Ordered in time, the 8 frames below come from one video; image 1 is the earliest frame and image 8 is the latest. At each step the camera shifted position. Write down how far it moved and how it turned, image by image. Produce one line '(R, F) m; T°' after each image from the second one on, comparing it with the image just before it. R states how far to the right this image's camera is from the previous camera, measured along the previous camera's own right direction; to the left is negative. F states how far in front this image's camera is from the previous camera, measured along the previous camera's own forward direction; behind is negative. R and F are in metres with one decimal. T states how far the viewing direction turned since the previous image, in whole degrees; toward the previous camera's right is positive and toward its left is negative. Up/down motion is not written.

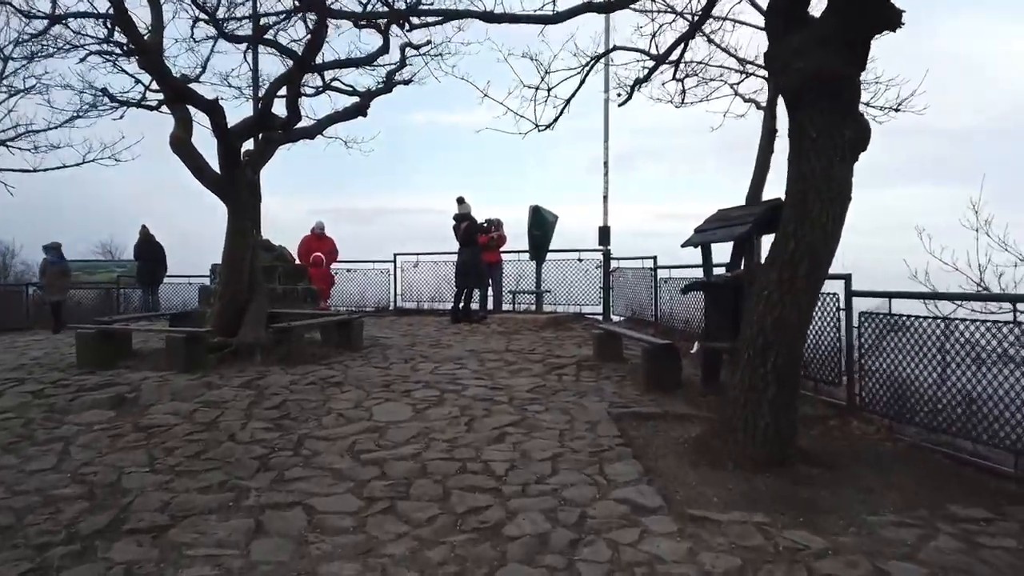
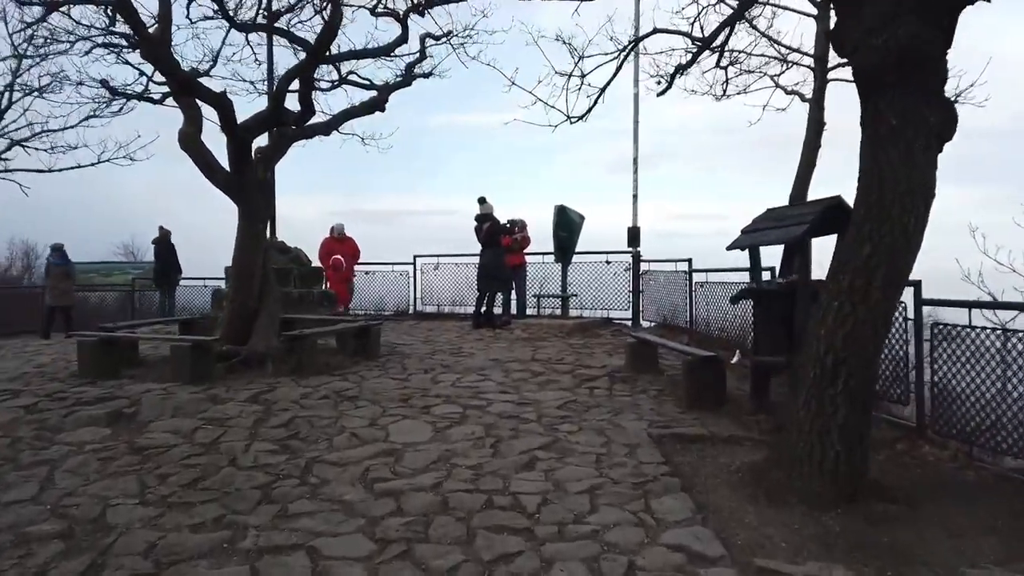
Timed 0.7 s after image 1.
(-0.1, +0.7) m; -2°
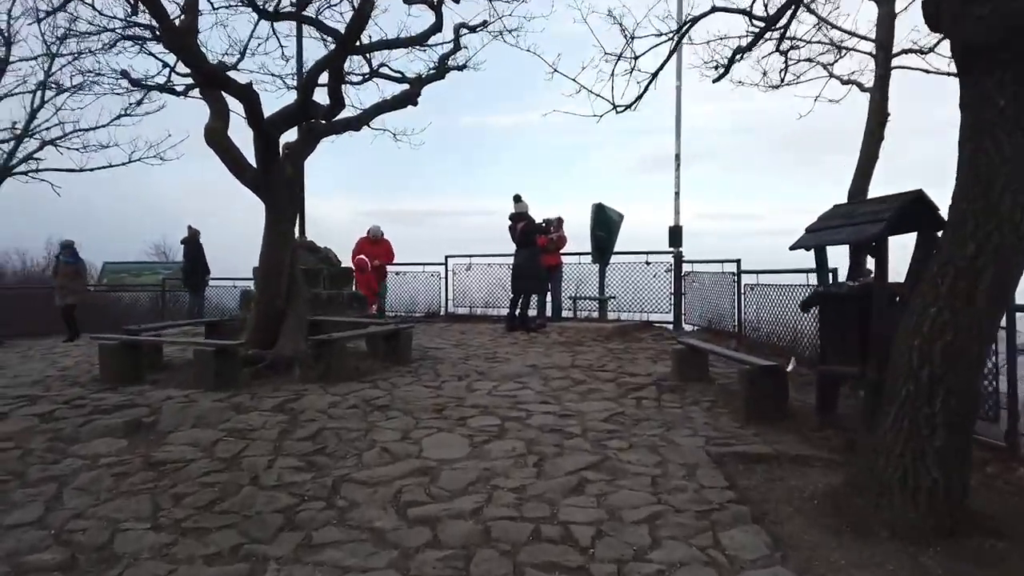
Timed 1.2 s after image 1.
(-0.1, +0.5) m; -2°
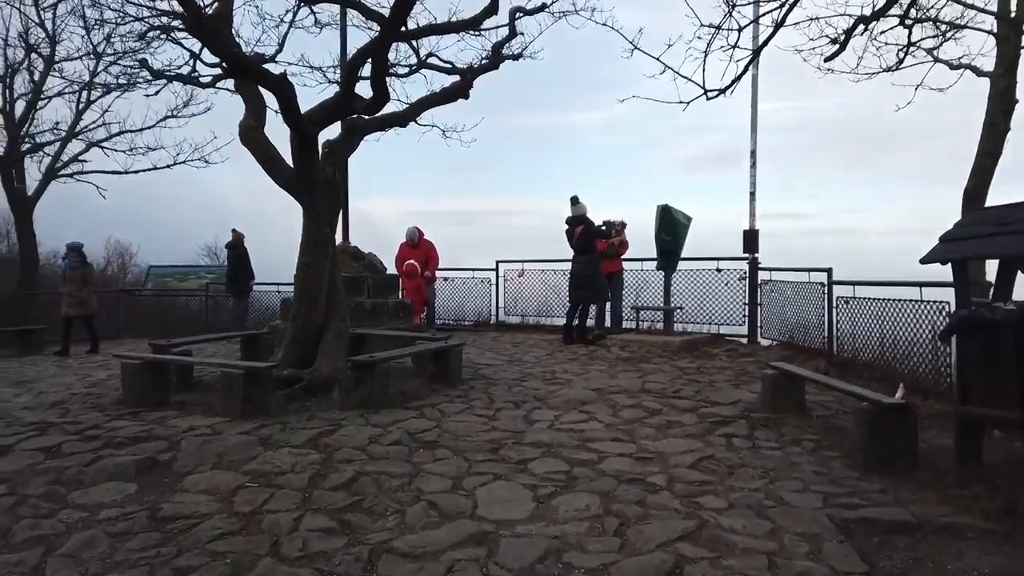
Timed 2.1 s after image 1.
(-0.2, +1.0) m; -4°
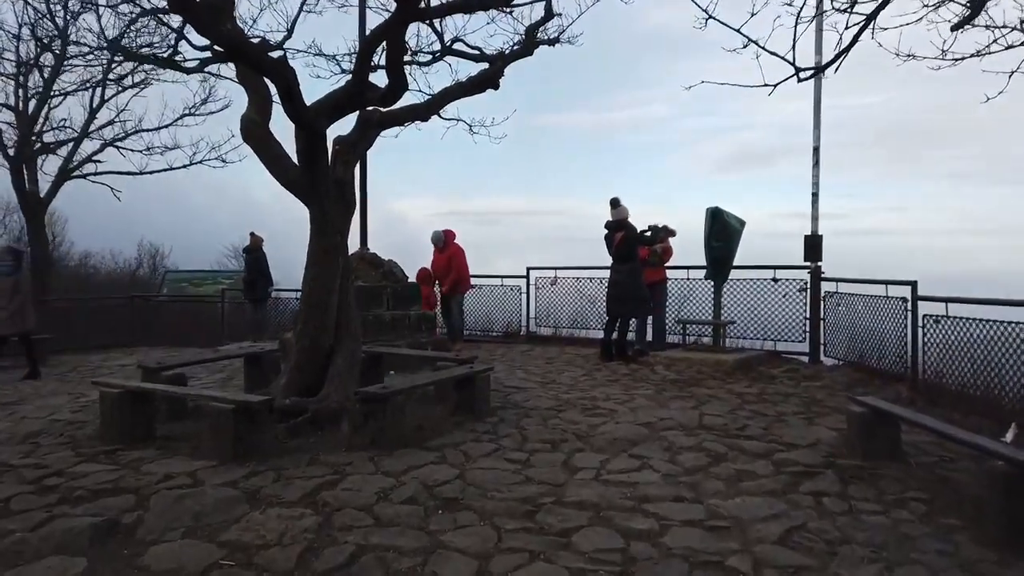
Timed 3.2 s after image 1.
(-0.1, +1.1) m; -2°
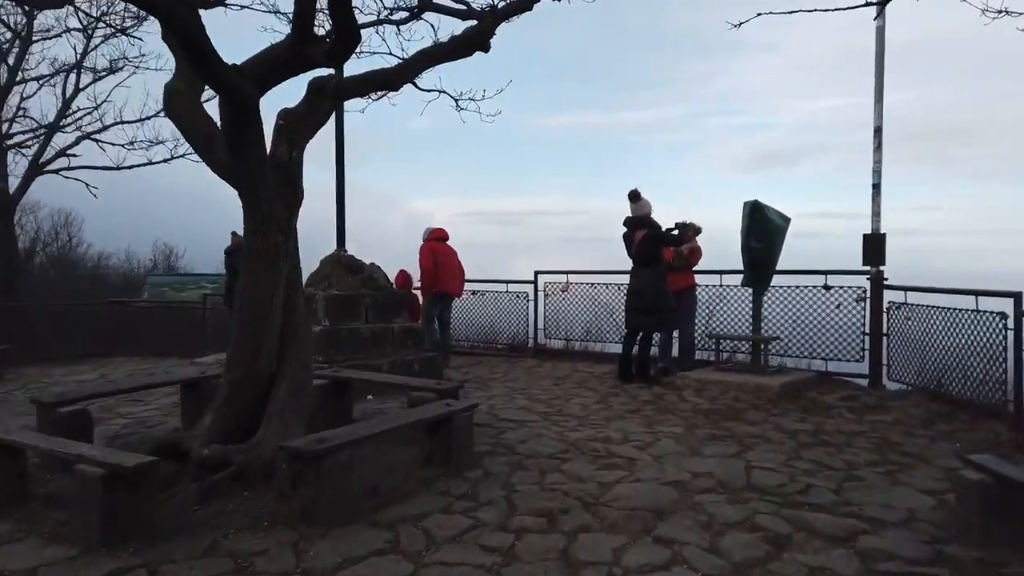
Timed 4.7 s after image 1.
(+0.2, +1.7) m; -2°
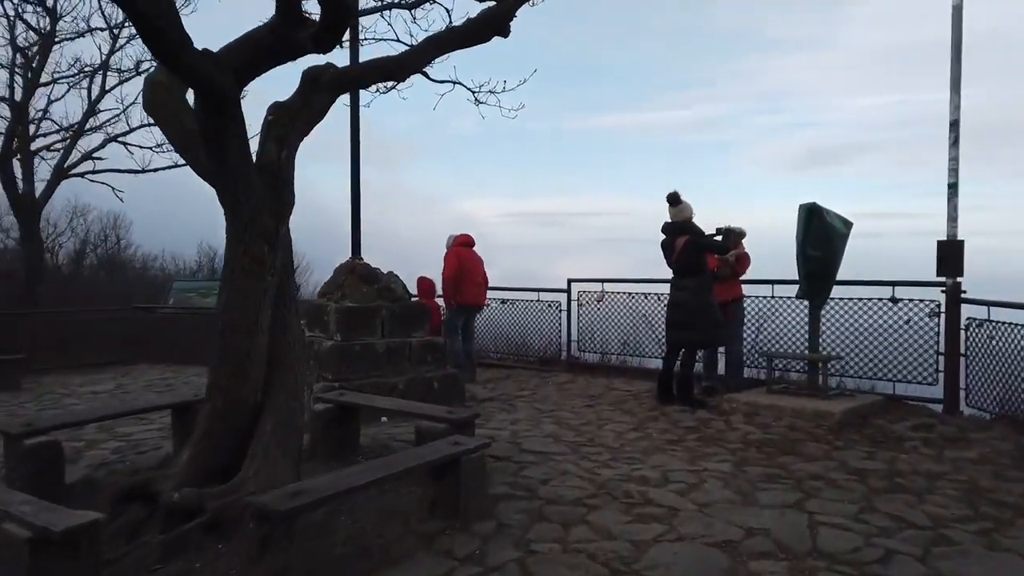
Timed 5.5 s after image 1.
(+0.1, +0.8) m; -3°
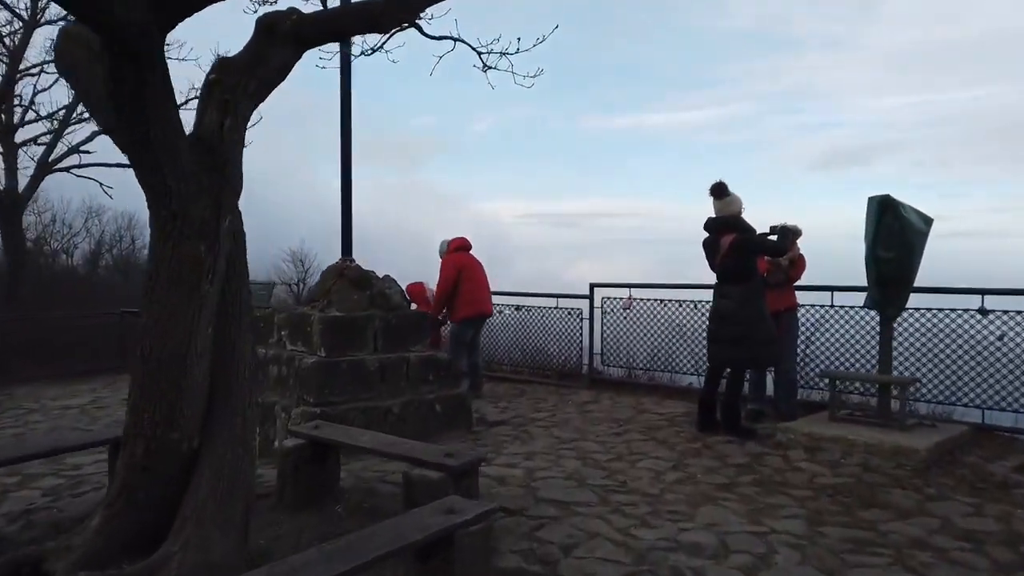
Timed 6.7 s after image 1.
(0.0, +1.3) m; -1°
